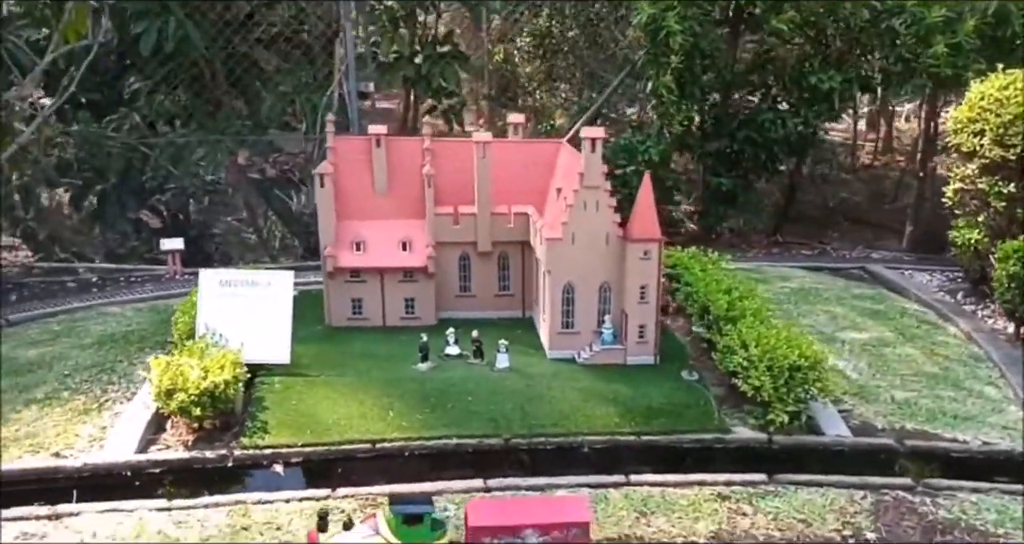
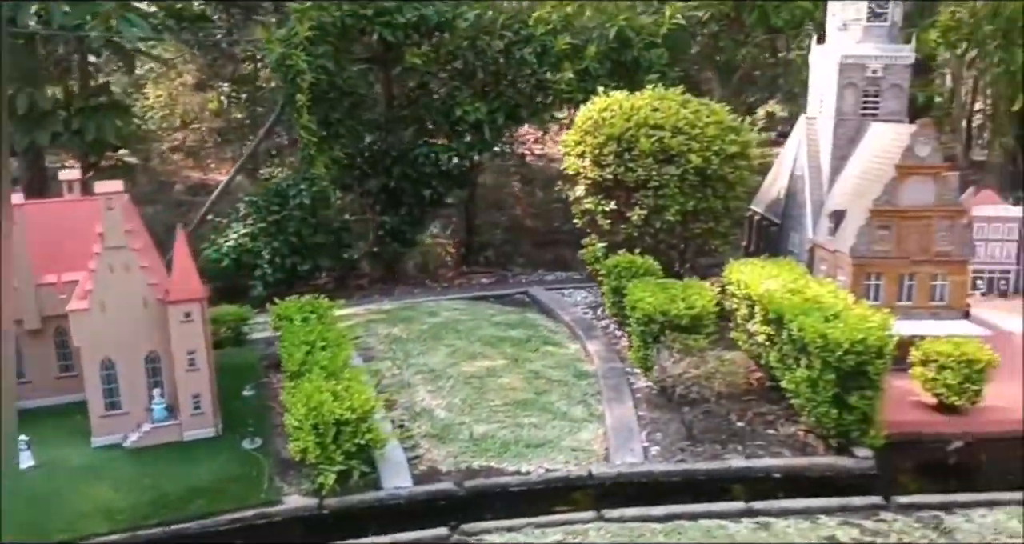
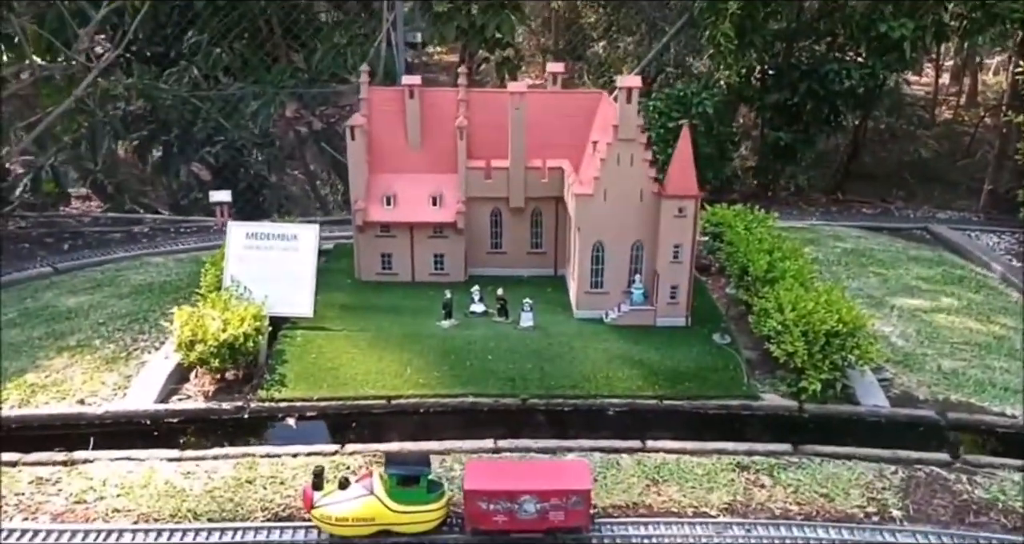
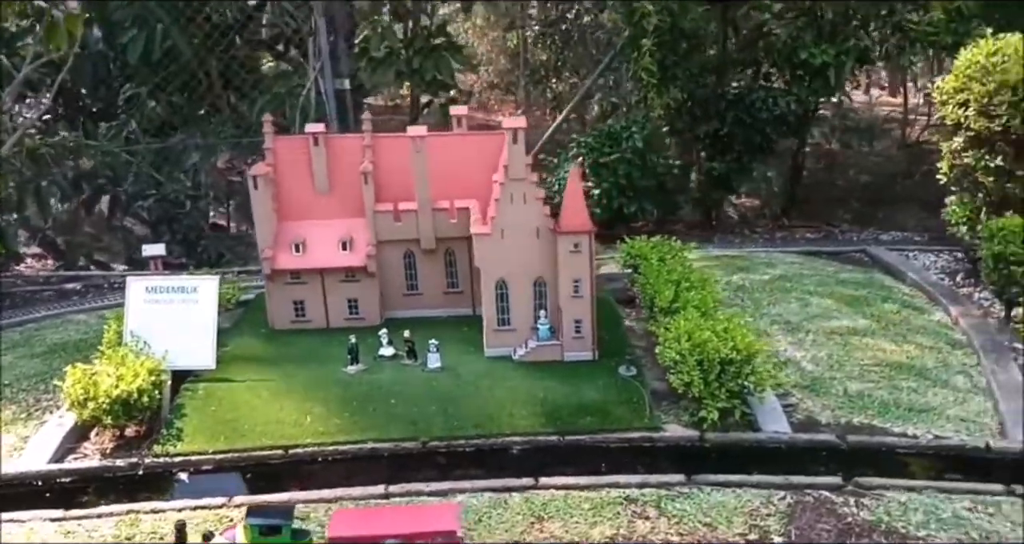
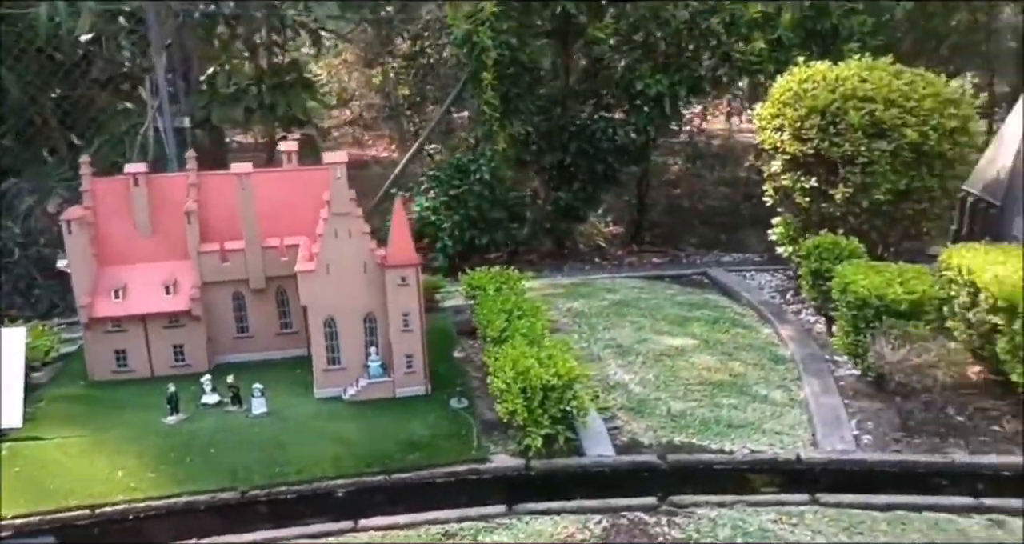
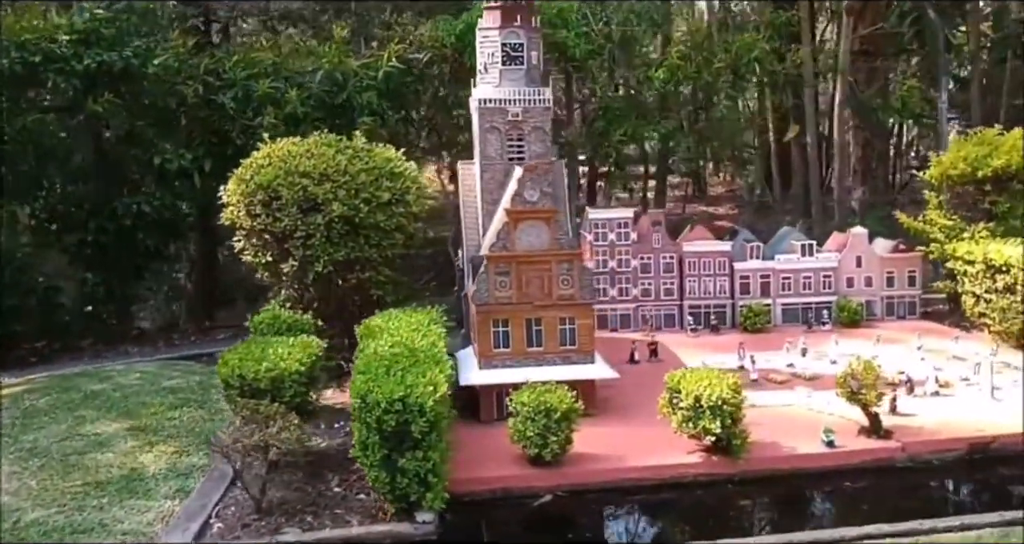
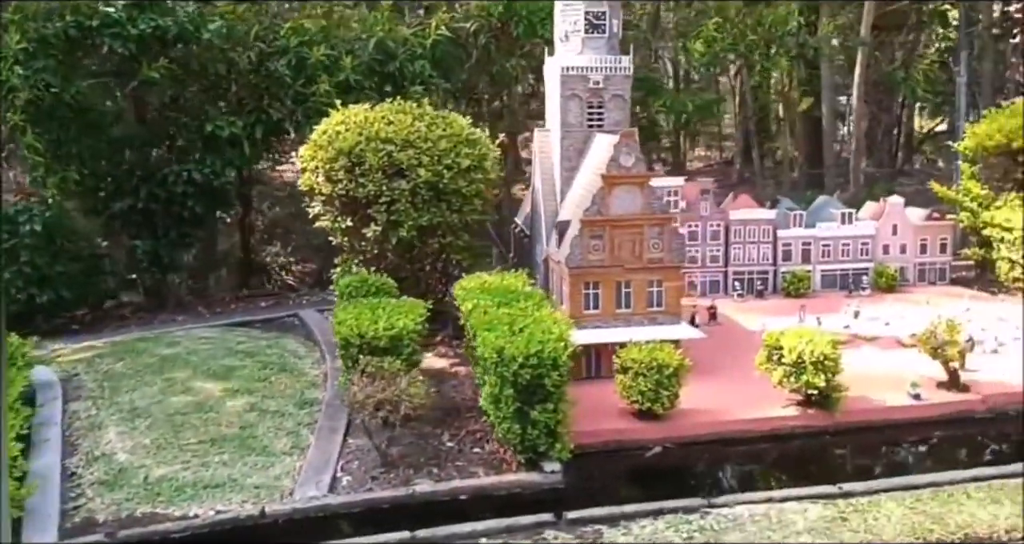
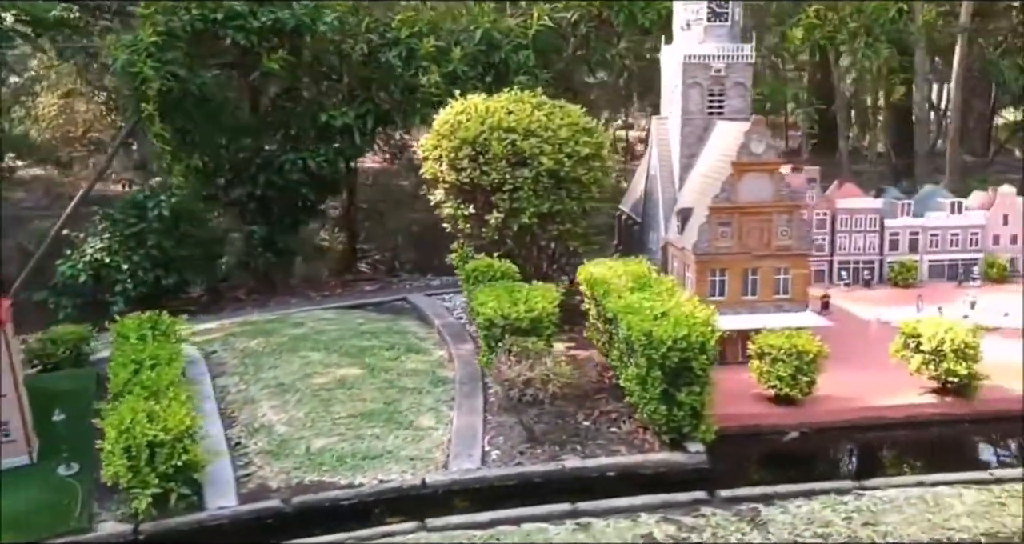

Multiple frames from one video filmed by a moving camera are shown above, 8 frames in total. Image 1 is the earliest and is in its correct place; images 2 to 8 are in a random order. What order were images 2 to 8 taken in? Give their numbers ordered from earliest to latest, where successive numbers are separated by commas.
3, 4, 5, 2, 8, 7, 6
